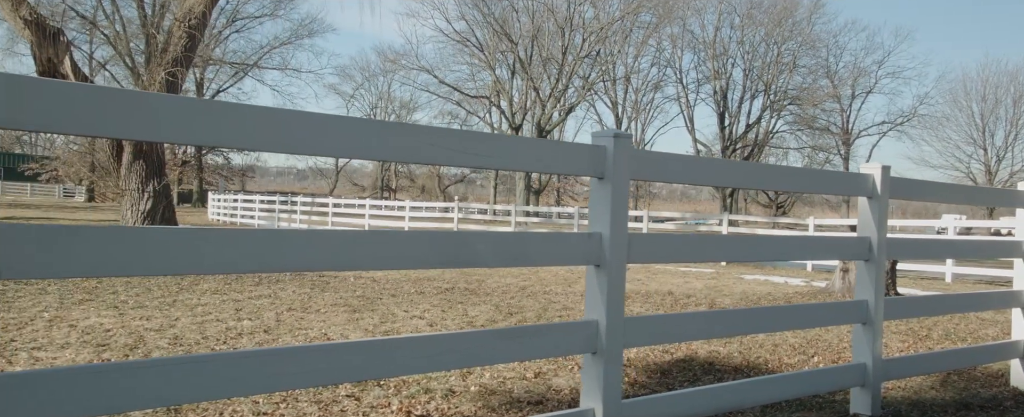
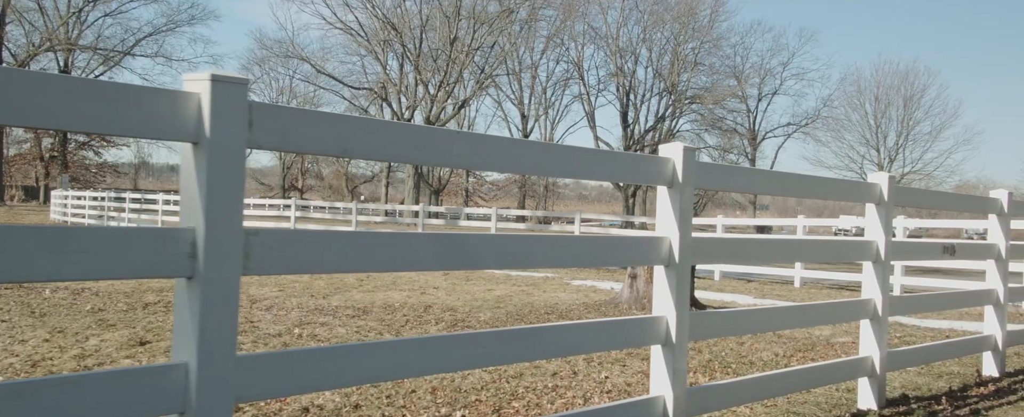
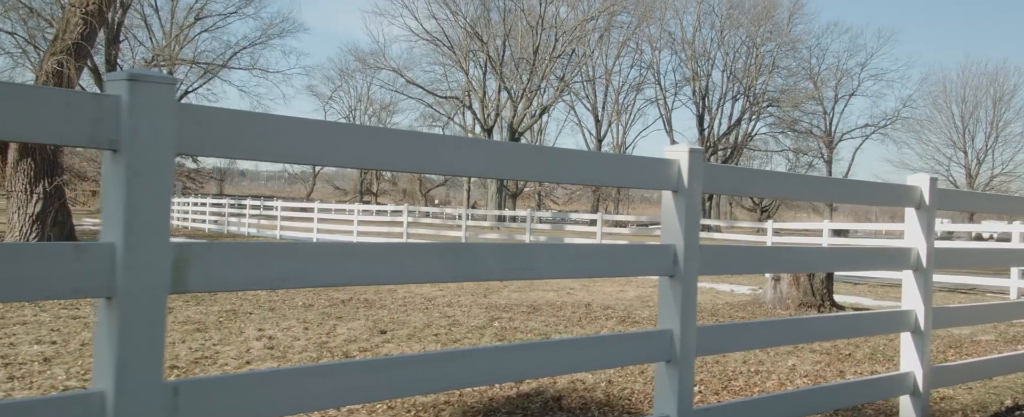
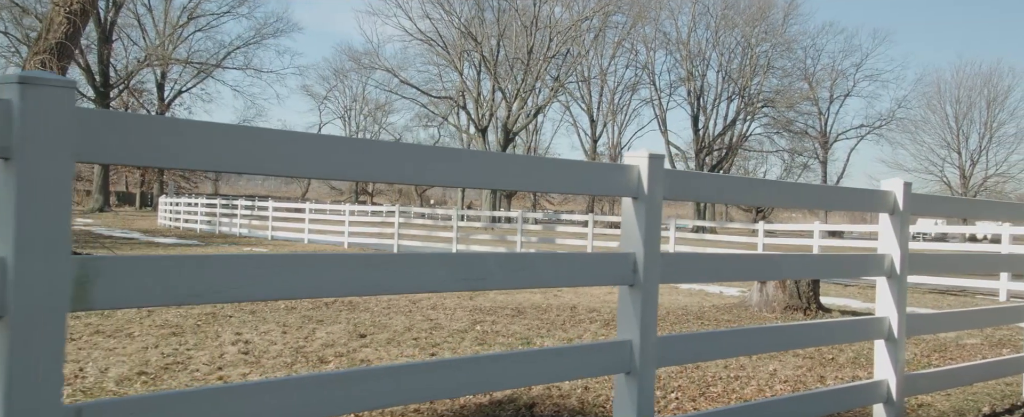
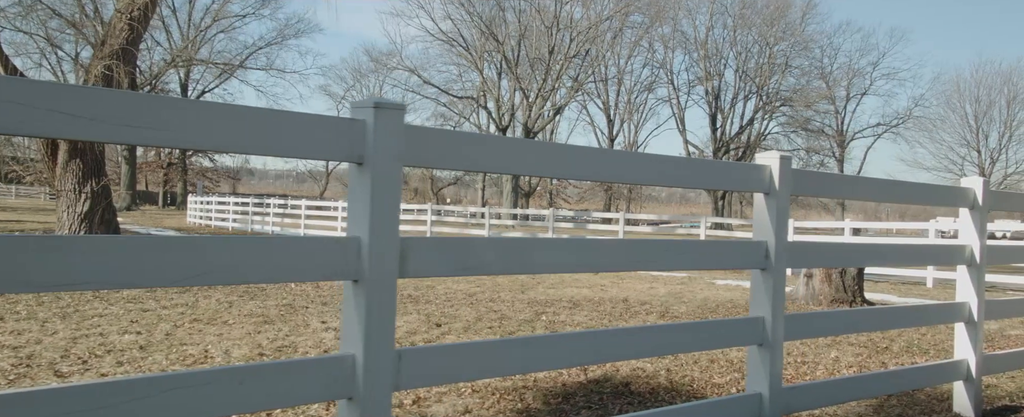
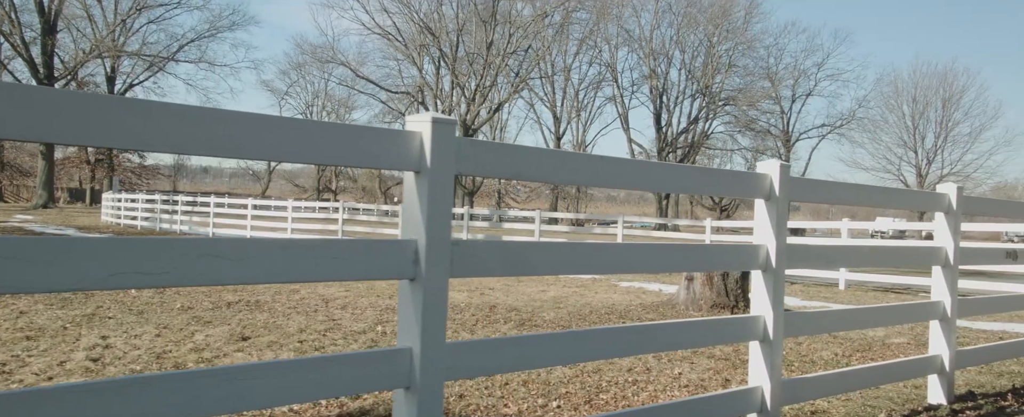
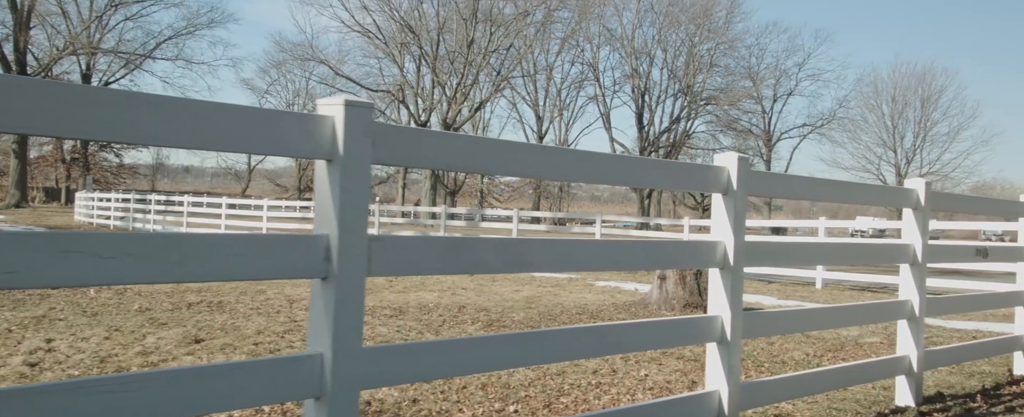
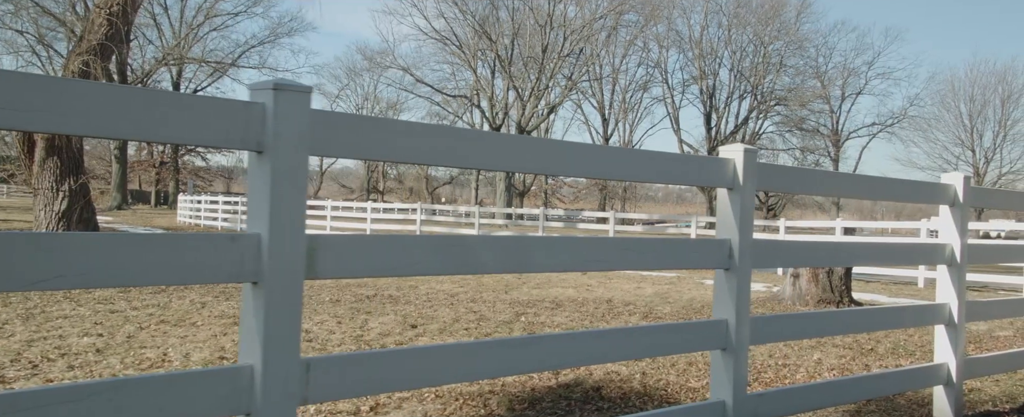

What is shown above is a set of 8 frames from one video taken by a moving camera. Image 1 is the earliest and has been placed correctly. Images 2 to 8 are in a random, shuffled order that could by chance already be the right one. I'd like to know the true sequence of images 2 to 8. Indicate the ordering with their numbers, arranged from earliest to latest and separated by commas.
5, 8, 3, 4, 6, 7, 2
